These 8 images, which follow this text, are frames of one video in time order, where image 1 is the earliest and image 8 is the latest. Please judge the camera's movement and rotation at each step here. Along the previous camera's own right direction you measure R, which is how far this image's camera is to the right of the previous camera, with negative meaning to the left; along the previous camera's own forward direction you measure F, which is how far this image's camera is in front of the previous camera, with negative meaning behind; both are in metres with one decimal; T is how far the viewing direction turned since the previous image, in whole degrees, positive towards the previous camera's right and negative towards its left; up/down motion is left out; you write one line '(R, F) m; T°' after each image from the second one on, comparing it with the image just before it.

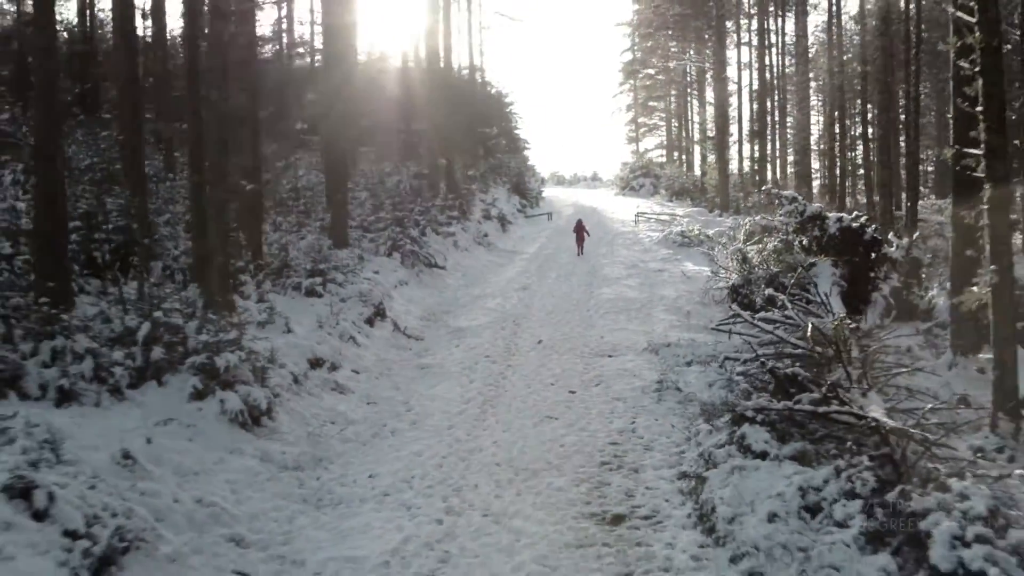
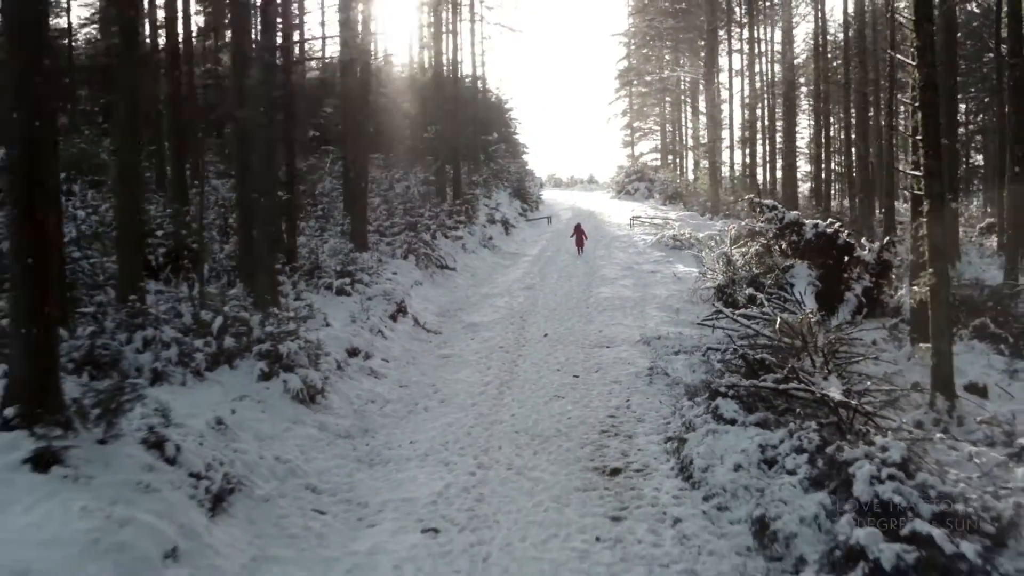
(-0.1, -1.3) m; 0°
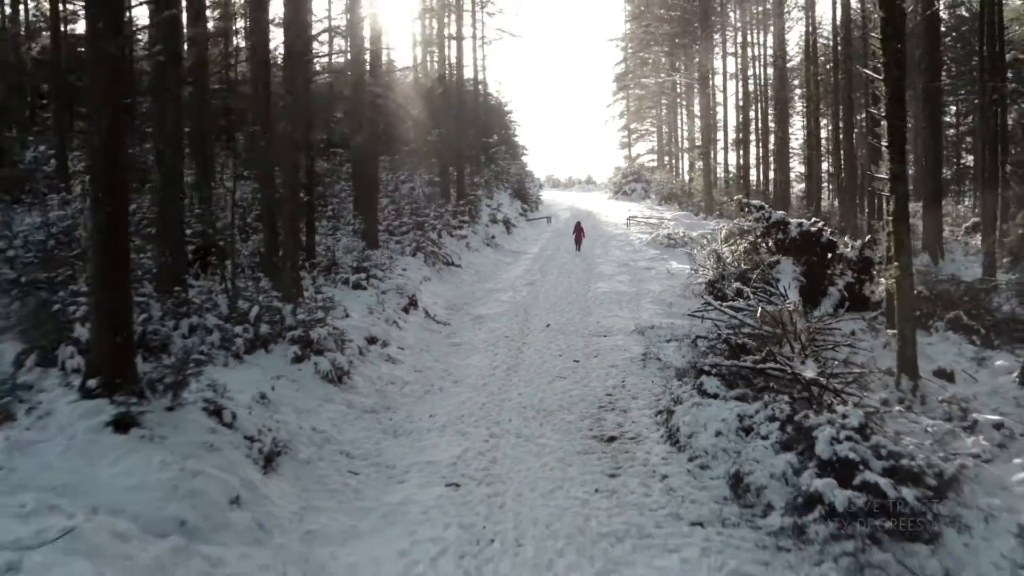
(-0.1, -0.9) m; 0°
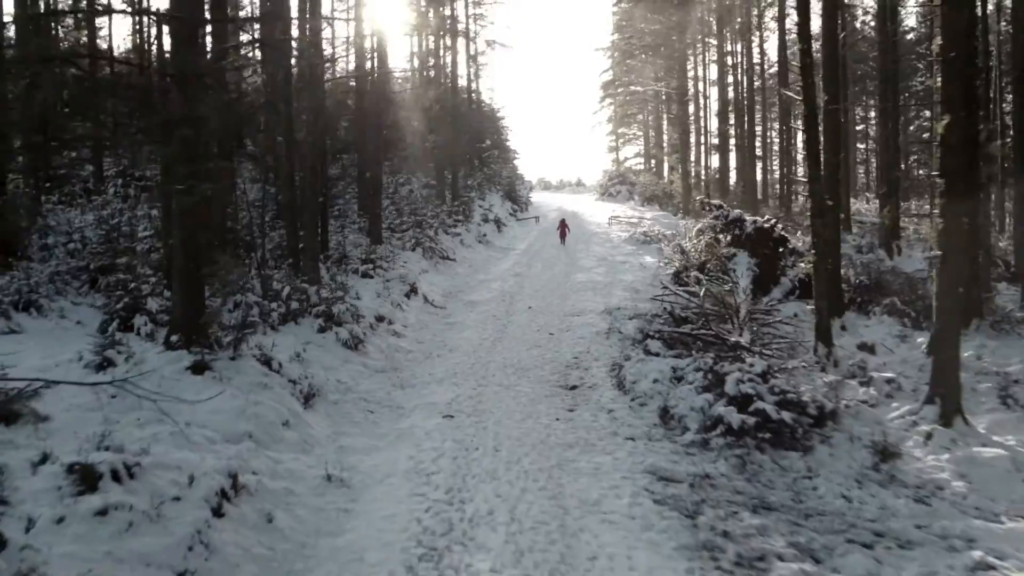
(+0.1, -2.0) m; 0°
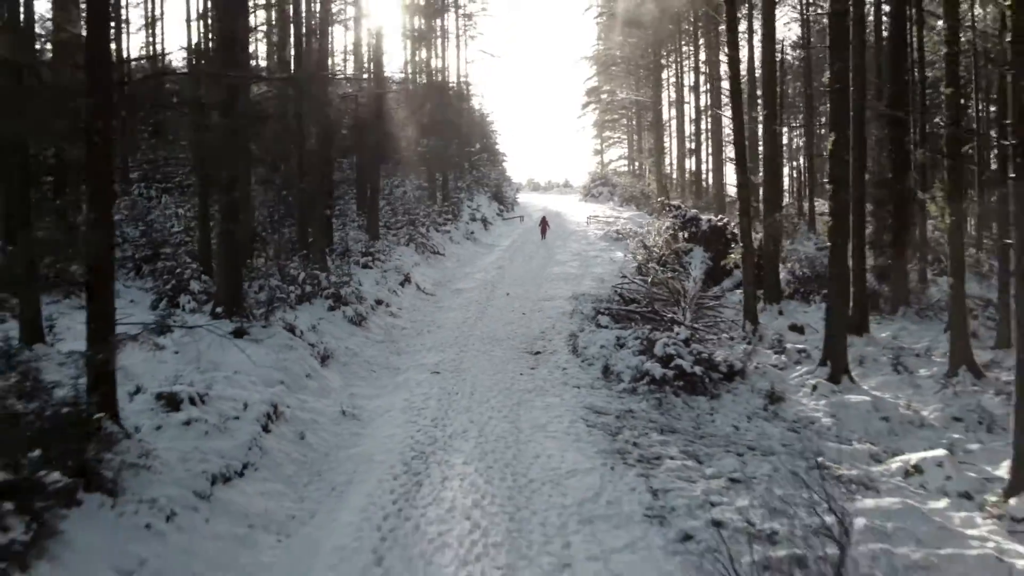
(+0.2, -2.2) m; 0°
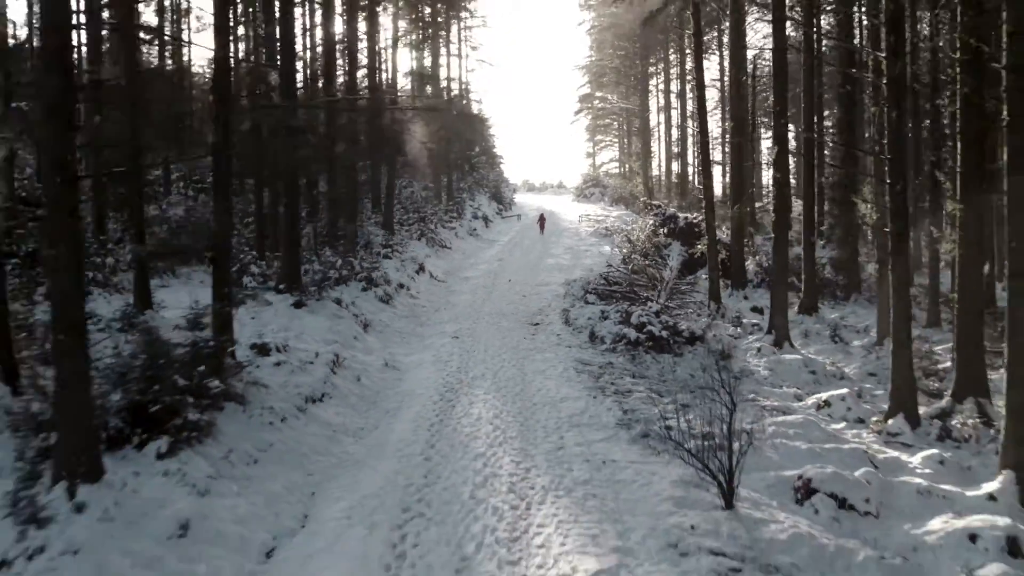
(-0.2, -2.5) m; 0°
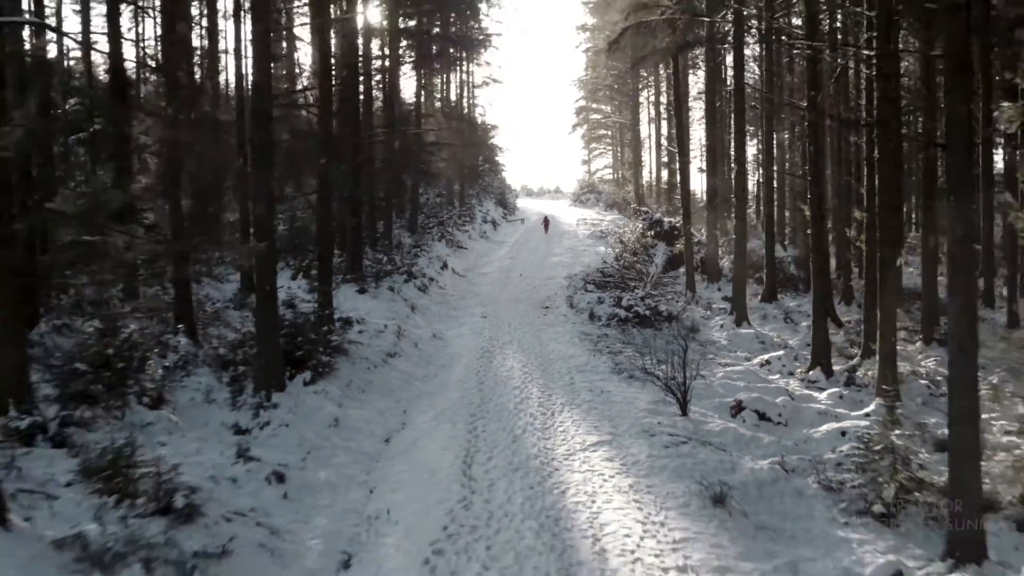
(-0.4, -3.6) m; 0°
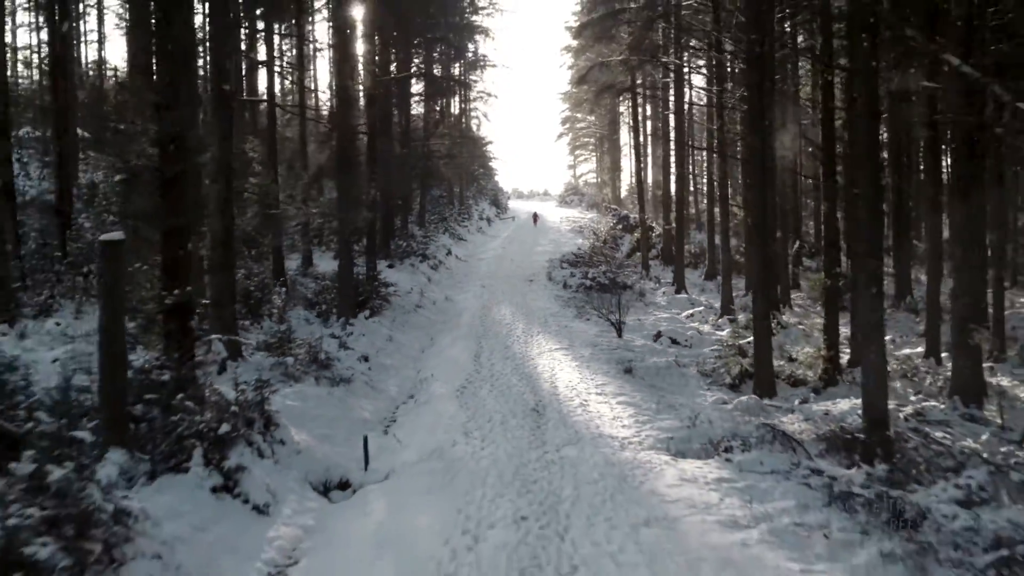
(0.0, -5.2) m; 0°
